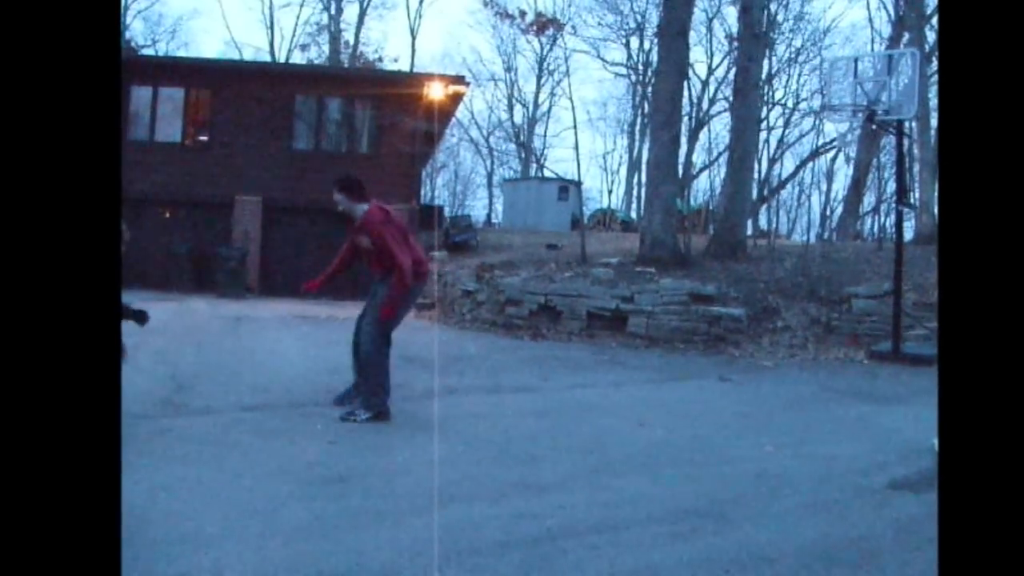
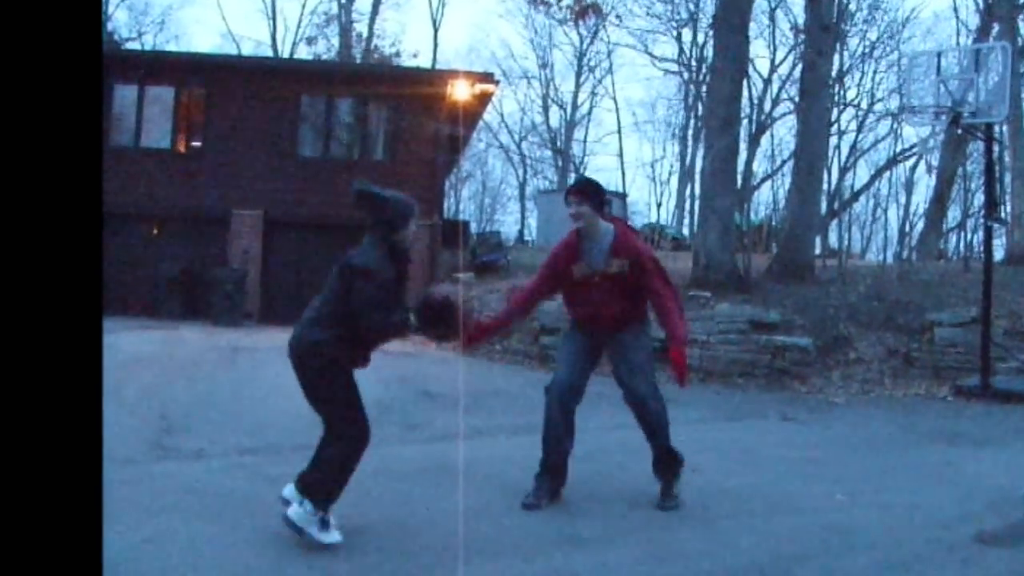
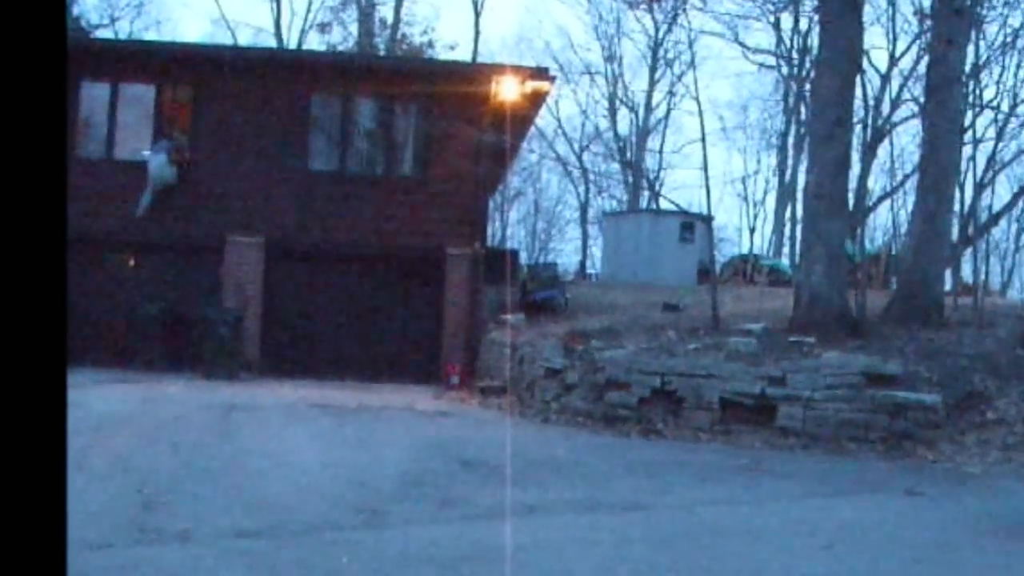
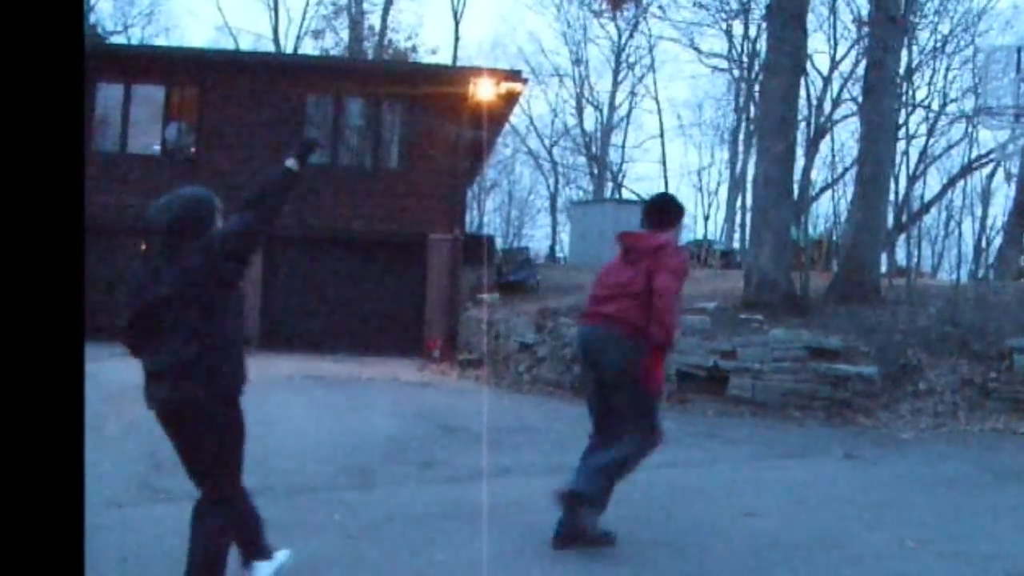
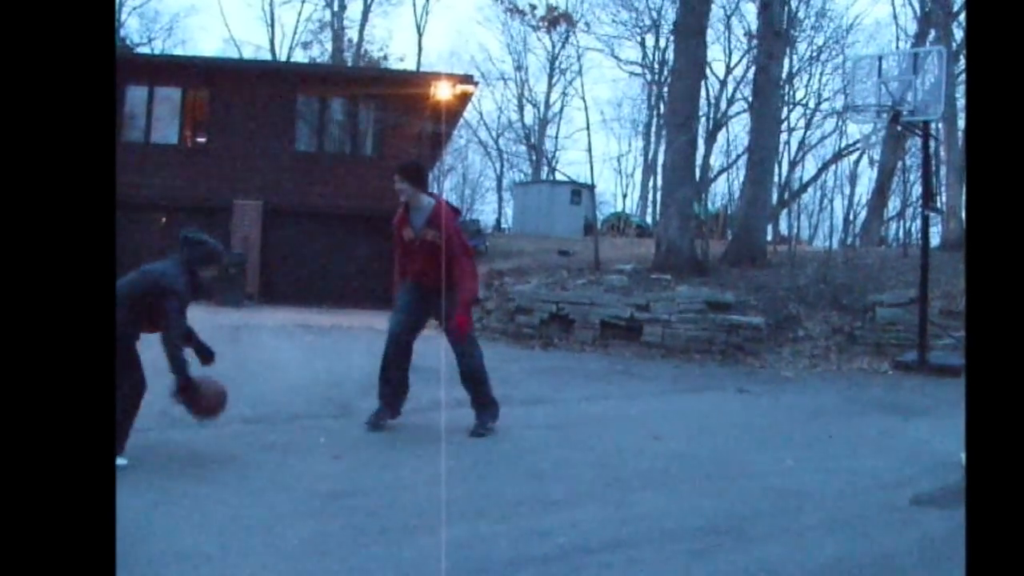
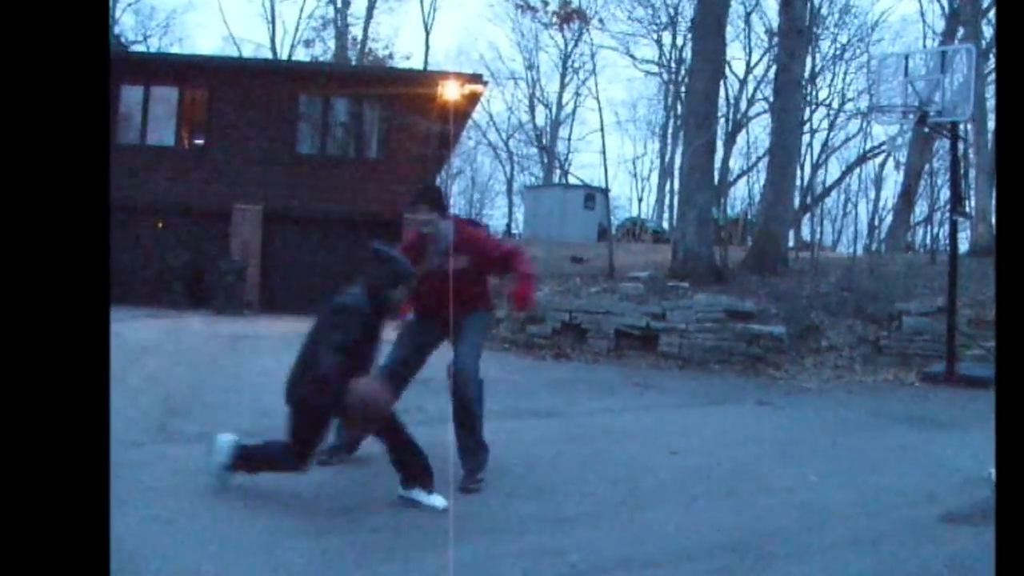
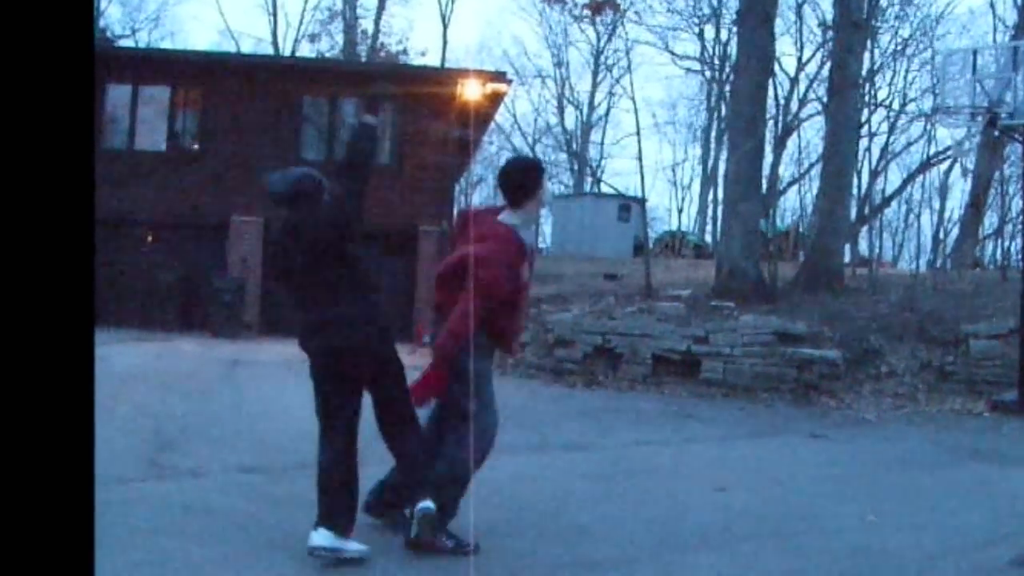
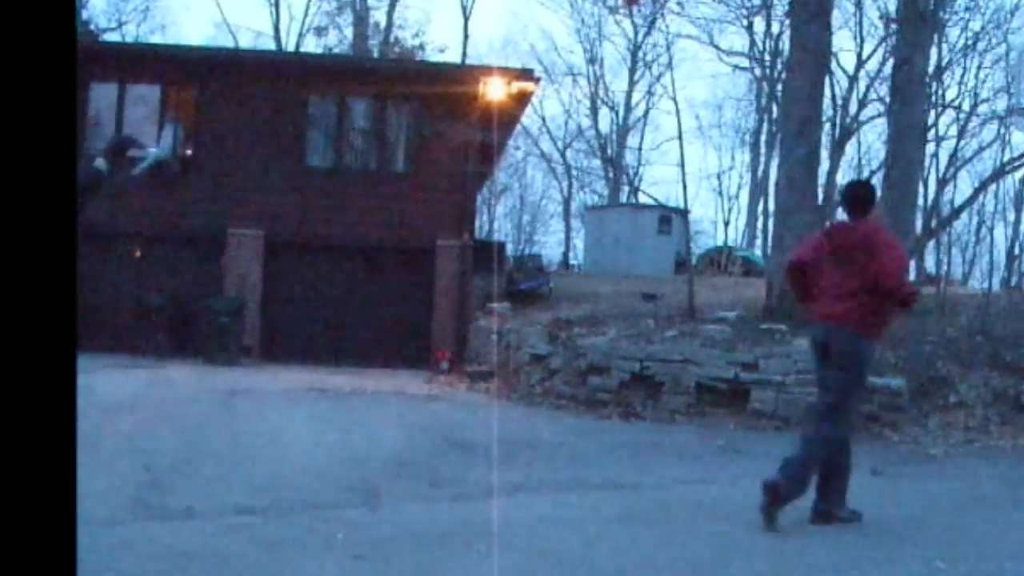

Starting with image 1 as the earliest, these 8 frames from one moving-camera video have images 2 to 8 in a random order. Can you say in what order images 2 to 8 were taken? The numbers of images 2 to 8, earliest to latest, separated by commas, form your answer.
5, 6, 2, 7, 4, 8, 3
